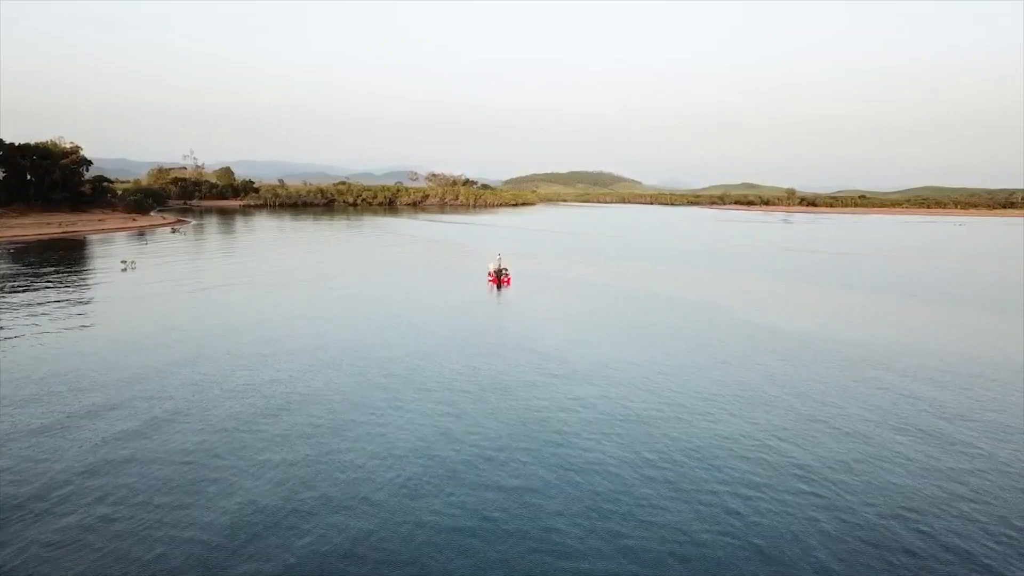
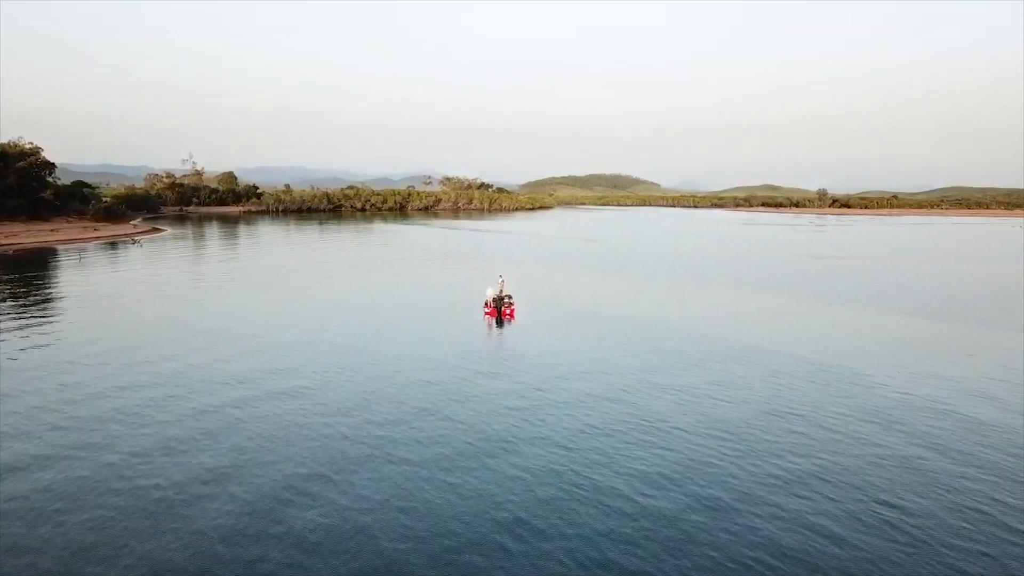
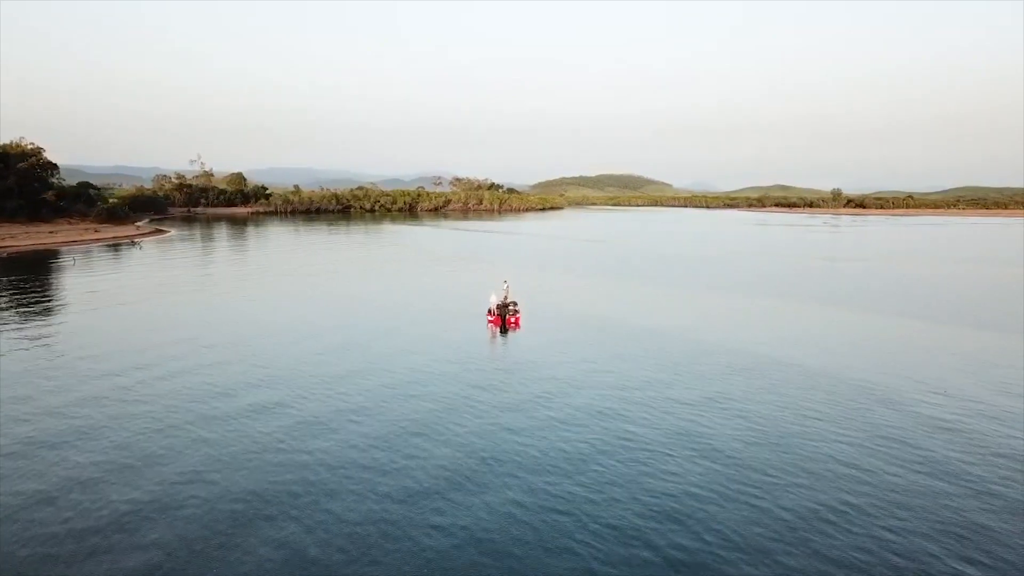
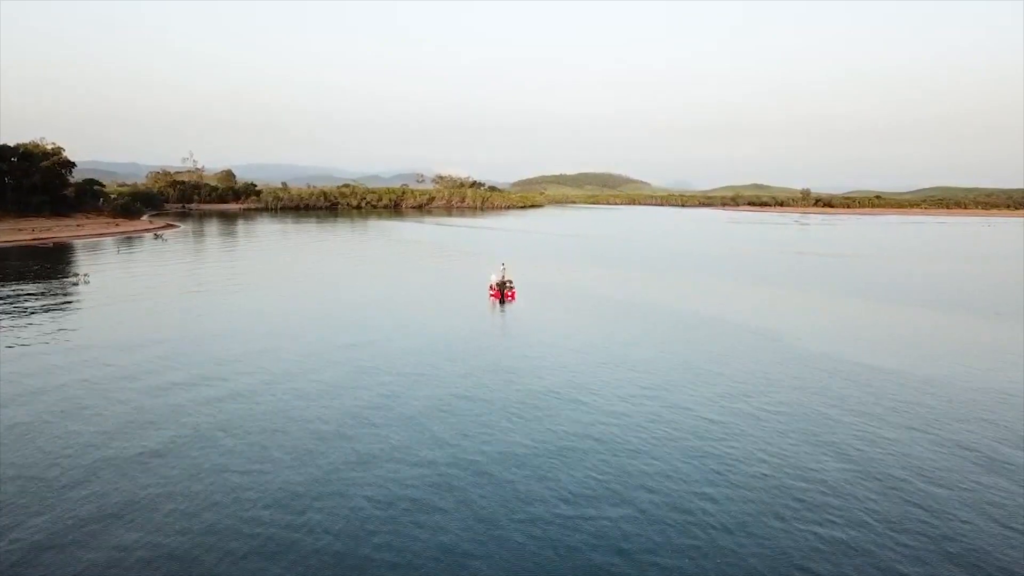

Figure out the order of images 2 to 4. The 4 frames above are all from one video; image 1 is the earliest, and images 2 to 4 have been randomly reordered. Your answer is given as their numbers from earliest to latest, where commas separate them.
4, 2, 3
